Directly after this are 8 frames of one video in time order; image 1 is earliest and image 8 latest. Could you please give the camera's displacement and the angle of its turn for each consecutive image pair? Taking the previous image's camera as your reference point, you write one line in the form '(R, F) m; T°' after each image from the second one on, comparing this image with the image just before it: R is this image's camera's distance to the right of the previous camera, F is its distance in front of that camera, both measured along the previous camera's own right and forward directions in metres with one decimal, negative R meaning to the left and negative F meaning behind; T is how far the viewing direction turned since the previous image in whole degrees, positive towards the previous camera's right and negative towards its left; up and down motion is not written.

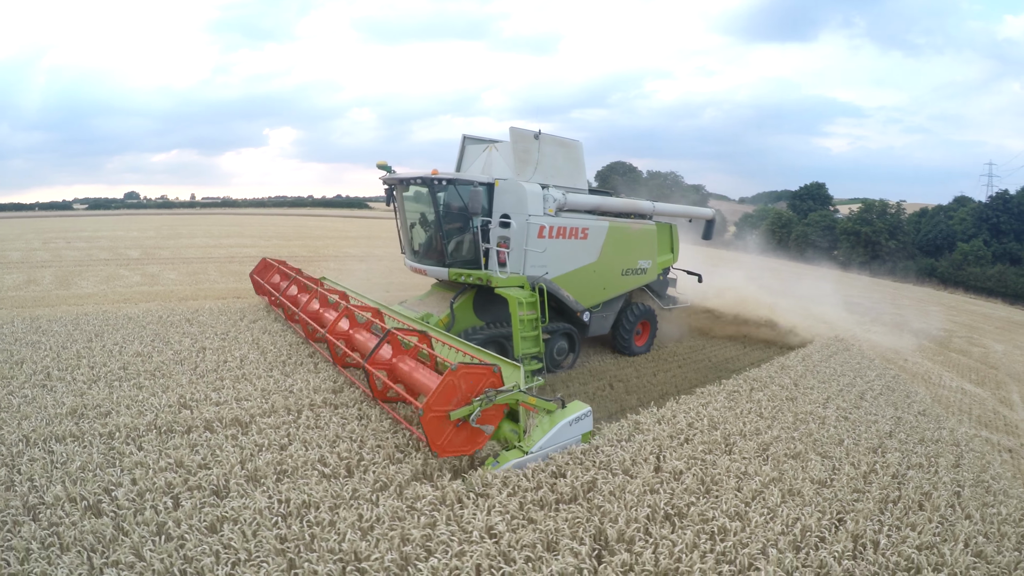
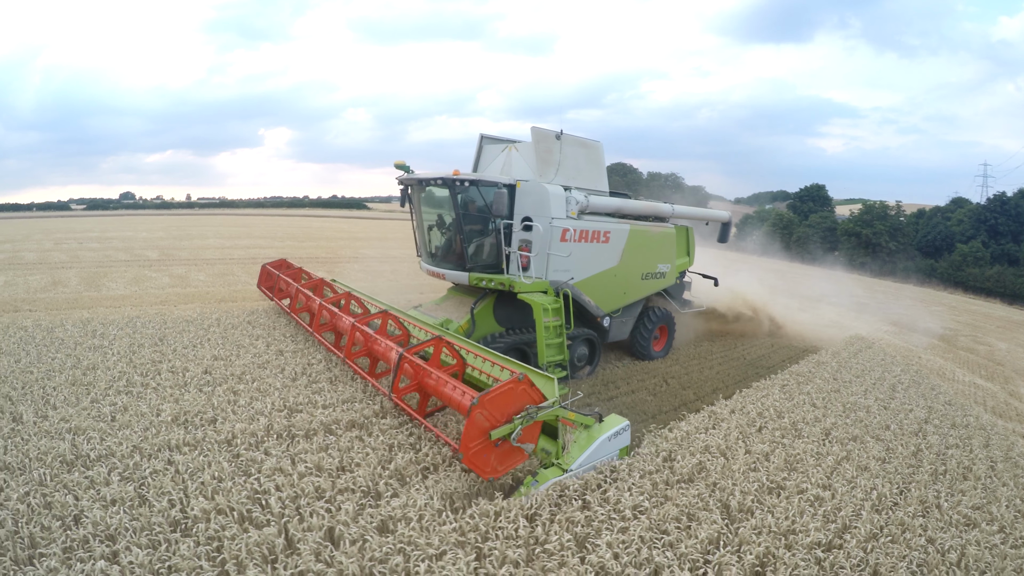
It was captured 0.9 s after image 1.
(-0.7, 0.0) m; 0°
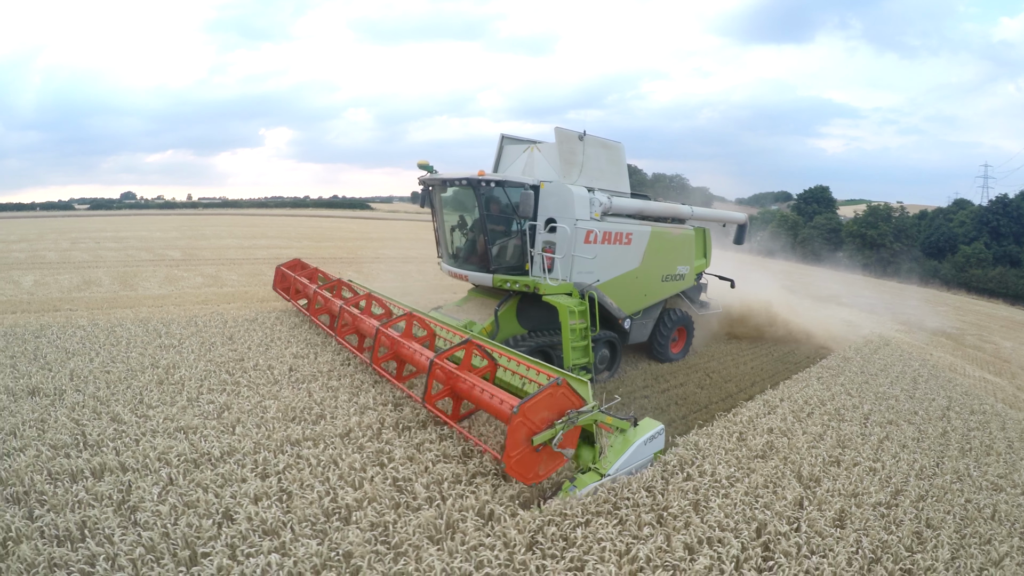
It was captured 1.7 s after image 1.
(-0.6, -0.1) m; 0°
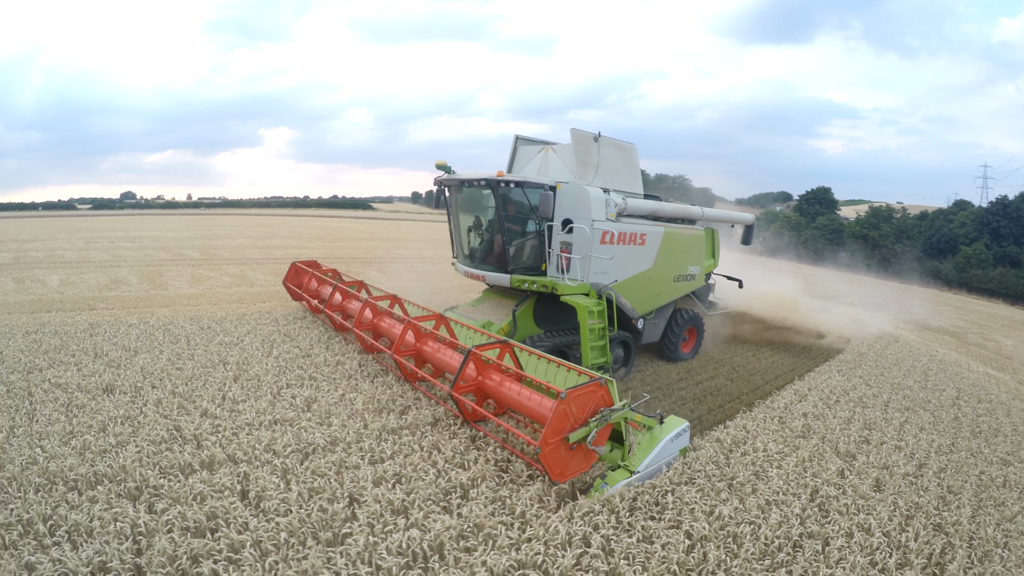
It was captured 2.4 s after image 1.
(-0.5, -0.2) m; 0°
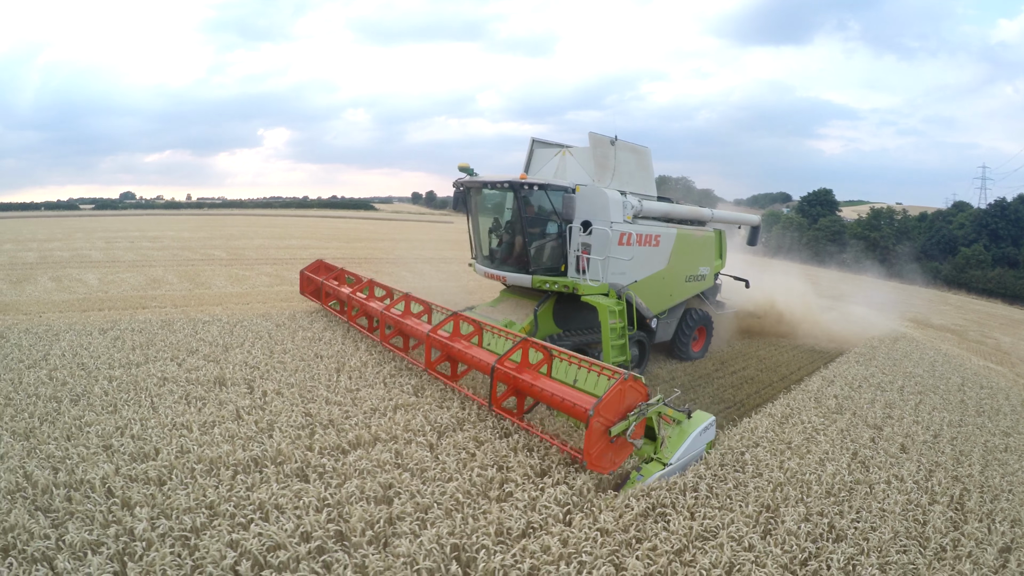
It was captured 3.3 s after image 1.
(-0.6, -0.5) m; 0°
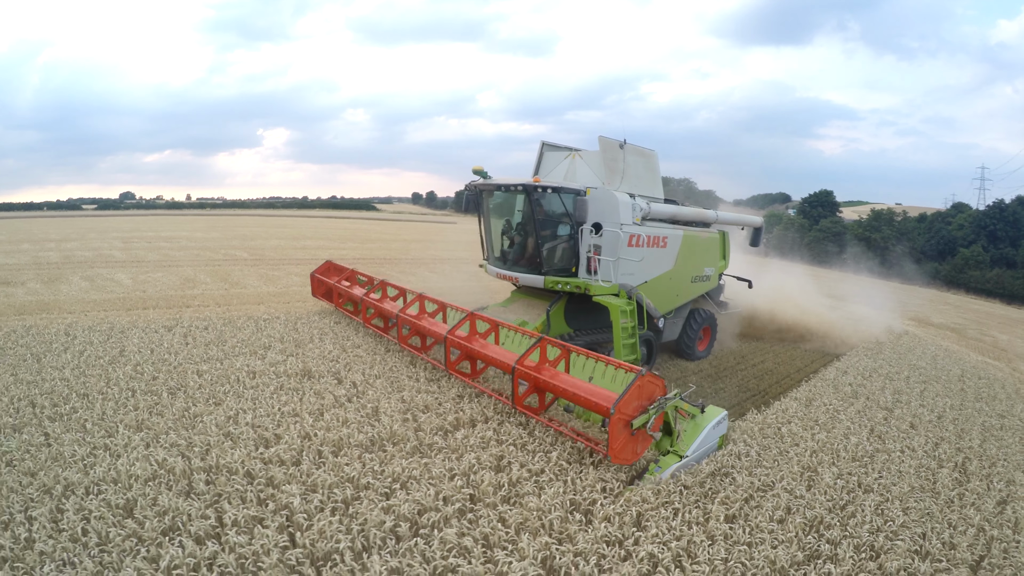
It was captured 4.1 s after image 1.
(-0.5, -0.6) m; 0°
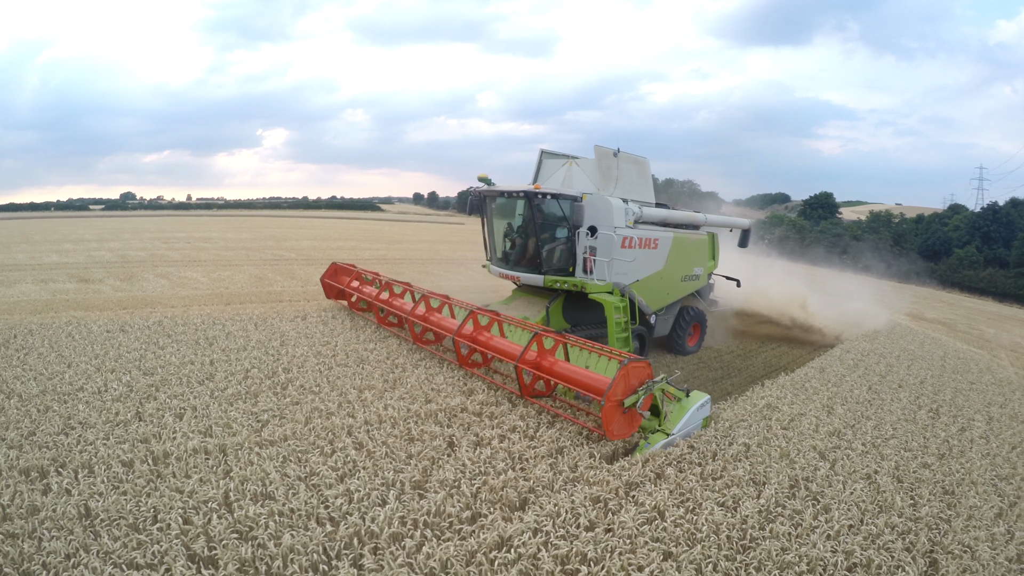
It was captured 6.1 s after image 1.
(-1.1, -1.6) m; 0°
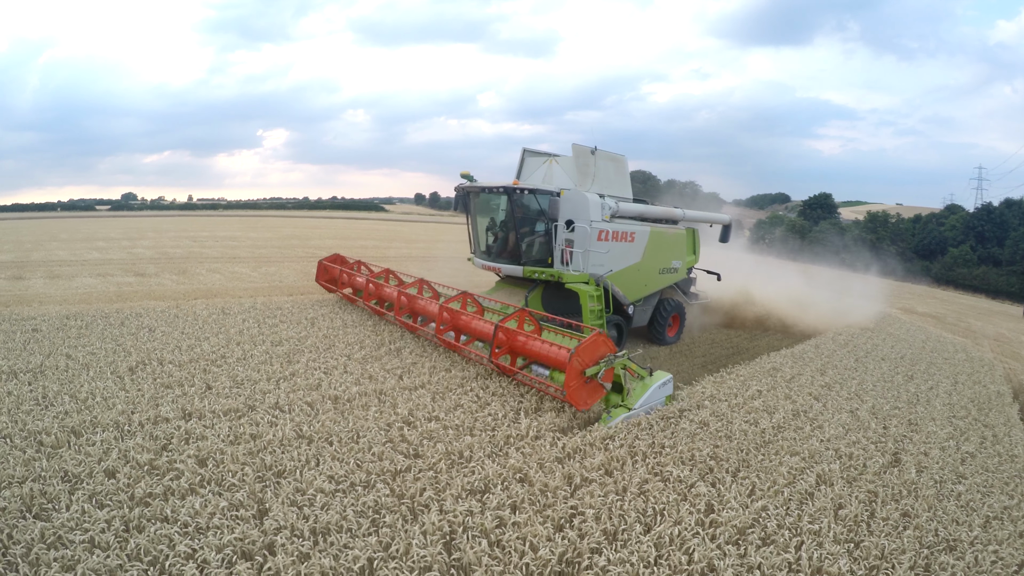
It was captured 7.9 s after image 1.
(-0.8, -1.4) m; 0°
